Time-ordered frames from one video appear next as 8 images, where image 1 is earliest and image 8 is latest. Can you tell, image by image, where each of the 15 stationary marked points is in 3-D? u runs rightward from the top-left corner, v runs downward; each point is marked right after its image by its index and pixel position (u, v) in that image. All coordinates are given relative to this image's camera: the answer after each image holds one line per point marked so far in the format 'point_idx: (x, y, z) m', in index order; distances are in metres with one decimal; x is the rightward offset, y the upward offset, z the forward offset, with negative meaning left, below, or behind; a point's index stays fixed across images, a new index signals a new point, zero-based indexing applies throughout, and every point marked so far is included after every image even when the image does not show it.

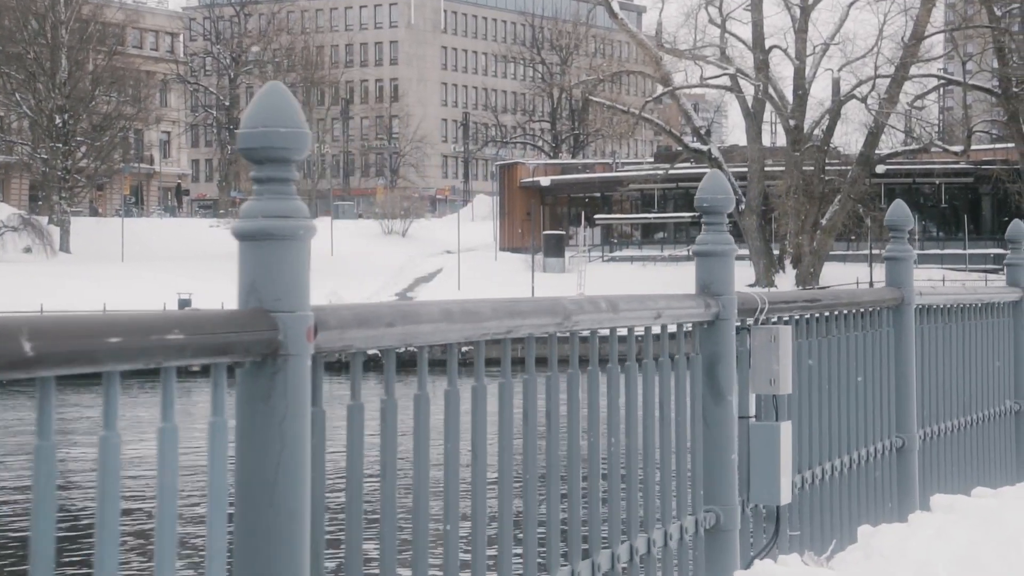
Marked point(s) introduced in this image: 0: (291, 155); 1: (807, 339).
0: (-0.4, +0.3, +2.8) m
1: (+1.3, -0.2, +6.5) m
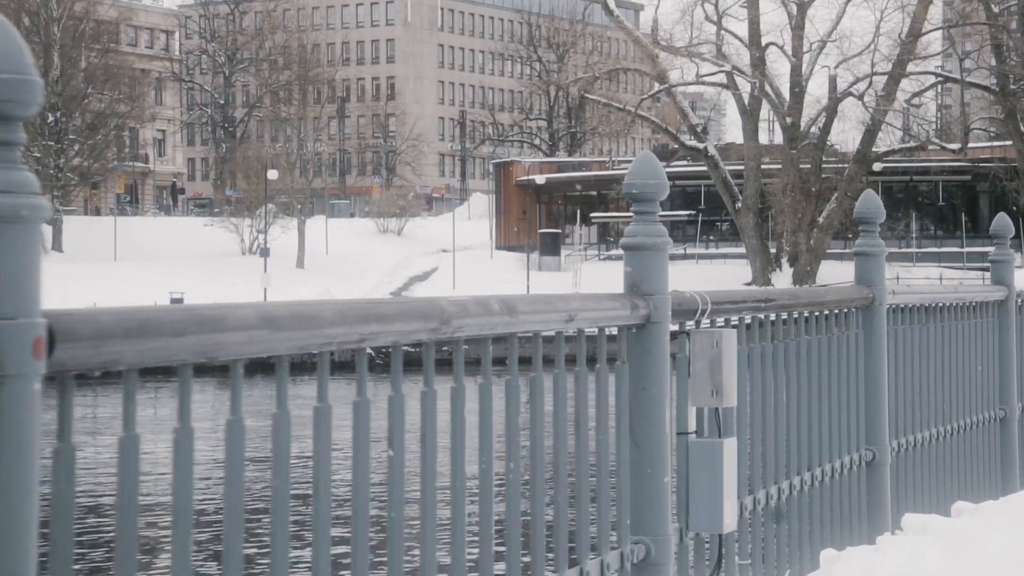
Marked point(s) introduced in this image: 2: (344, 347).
0: (-0.8, +0.3, +2.1) m
1: (+1.0, -0.2, +5.8) m
2: (-0.3, -0.1, +3.0) m
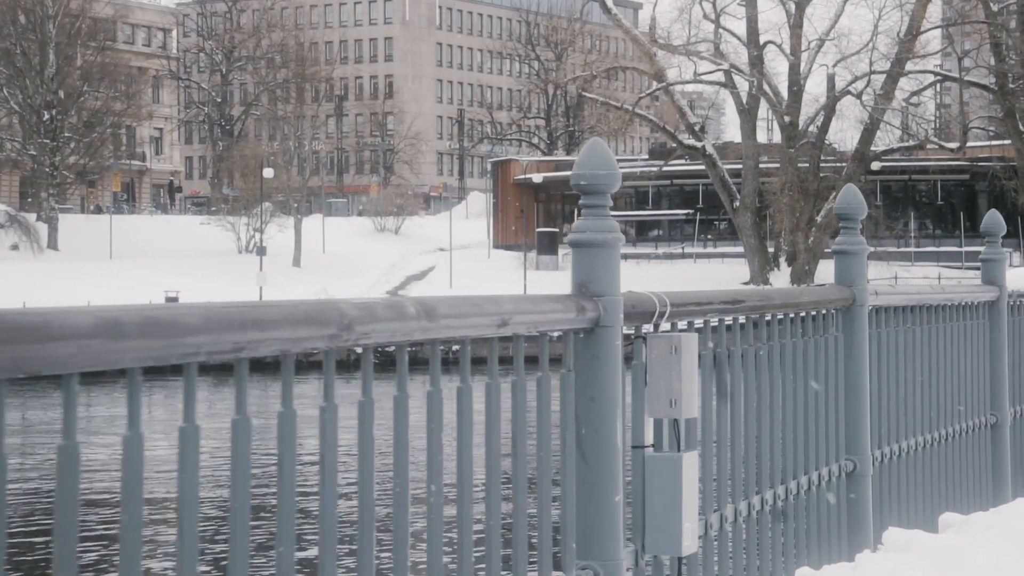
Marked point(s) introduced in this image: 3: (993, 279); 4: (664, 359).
0: (-0.9, +0.3, +1.7) m
1: (+0.8, -0.2, +5.4) m
2: (-0.5, -0.1, +2.6) m
3: (+3.0, +0.1, +8.9) m
4: (+0.5, -0.2, +4.5) m
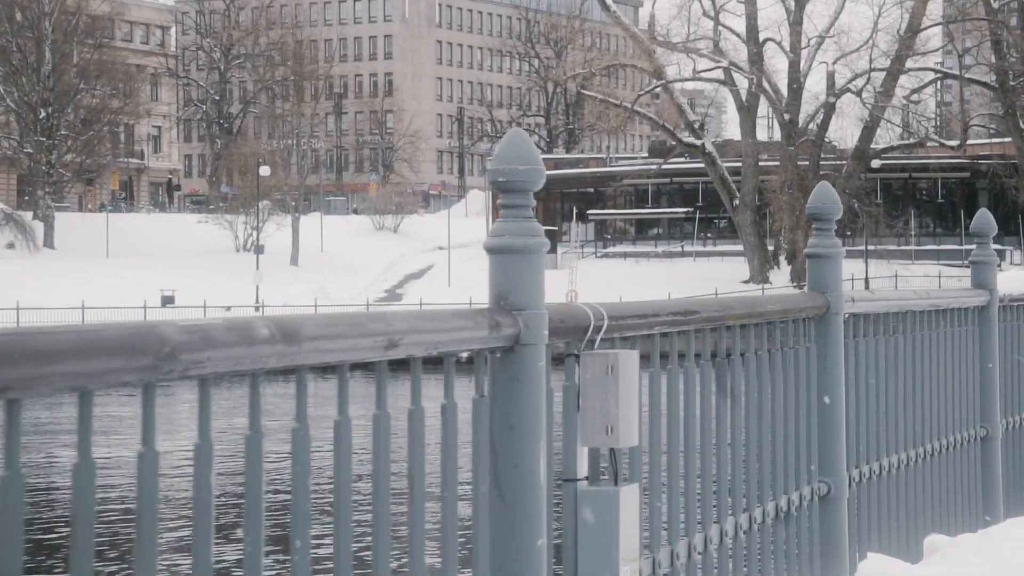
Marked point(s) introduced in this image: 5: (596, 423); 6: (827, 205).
0: (-1.2, +0.2, +1.2) m
1: (+0.6, -0.3, +4.9) m
2: (-0.8, -0.2, +2.1) m
3: (+2.8, 0.0, +8.3) m
4: (+0.2, -0.3, +4.0) m
5: (+0.2, -0.4, +4.0) m
6: (+1.4, +0.4, +6.1) m
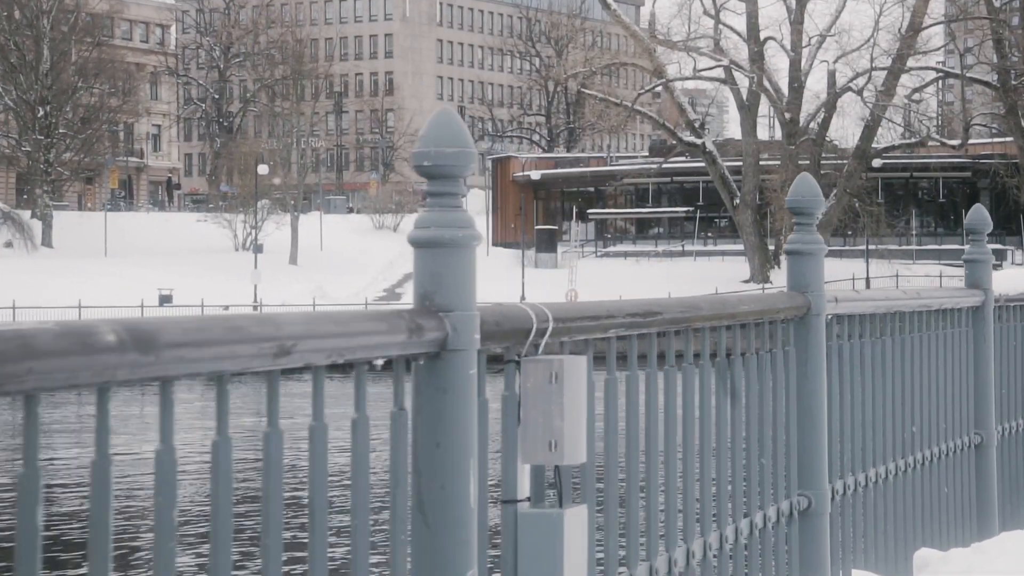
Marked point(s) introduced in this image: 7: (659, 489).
0: (-1.4, +0.2, +0.8) m
1: (+0.4, -0.3, +4.5) m
2: (-1.0, -0.2, +1.7) m
3: (+2.6, 0.0, +7.9) m
4: (+0.1, -0.3, +3.6) m
5: (+0.1, -0.4, +3.6) m
6: (+1.2, +0.4, +5.7) m
7: (+0.5, -0.7, +4.6) m
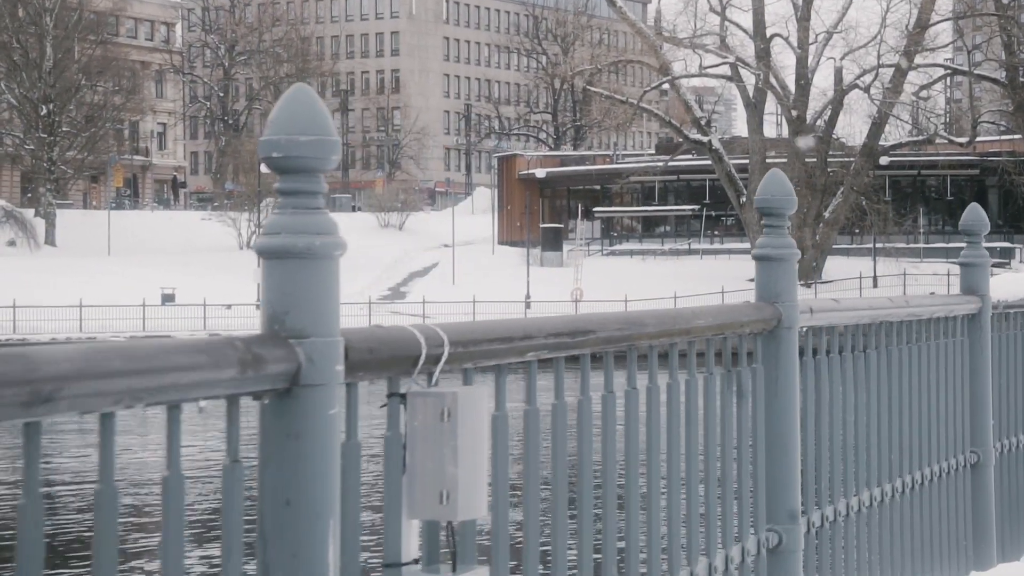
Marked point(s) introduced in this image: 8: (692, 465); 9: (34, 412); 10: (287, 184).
0: (-1.6, +0.2, +0.2) m
1: (+0.2, -0.3, +3.9) m
2: (-1.2, -0.2, +1.0) m
3: (+2.4, 0.0, +7.3) m
4: (-0.2, -0.3, +3.0) m
5: (-0.2, -0.4, +3.0) m
6: (+1.0, +0.3, +5.0) m
7: (+0.2, -0.7, +3.9) m
8: (+0.6, -0.5, +4.5) m
9: (-0.7, -0.2, +2.1) m
10: (-0.4, +0.2, +2.7) m
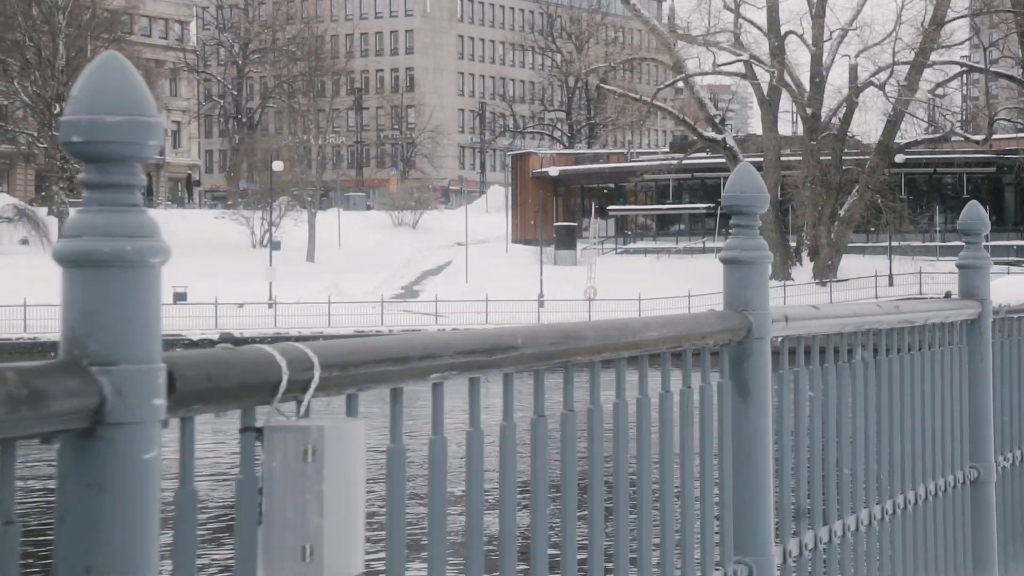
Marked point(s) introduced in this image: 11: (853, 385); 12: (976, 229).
0: (-1.9, +0.2, -0.3) m
1: (0.0, -0.3, +3.4) m
2: (-1.4, -0.2, +0.6) m
3: (+2.2, 0.0, +6.8) m
4: (-0.4, -0.3, +2.5) m
5: (-0.4, -0.4, +2.5) m
6: (+0.8, +0.3, +4.5) m
7: (0.0, -0.7, +3.4) m
8: (+0.4, -0.5, +4.0) m
9: (-0.9, -0.2, +1.6) m
10: (-0.6, +0.2, +2.2) m
11: (+1.3, -0.4, +5.5) m
12: (+2.2, +0.3, +6.8) m
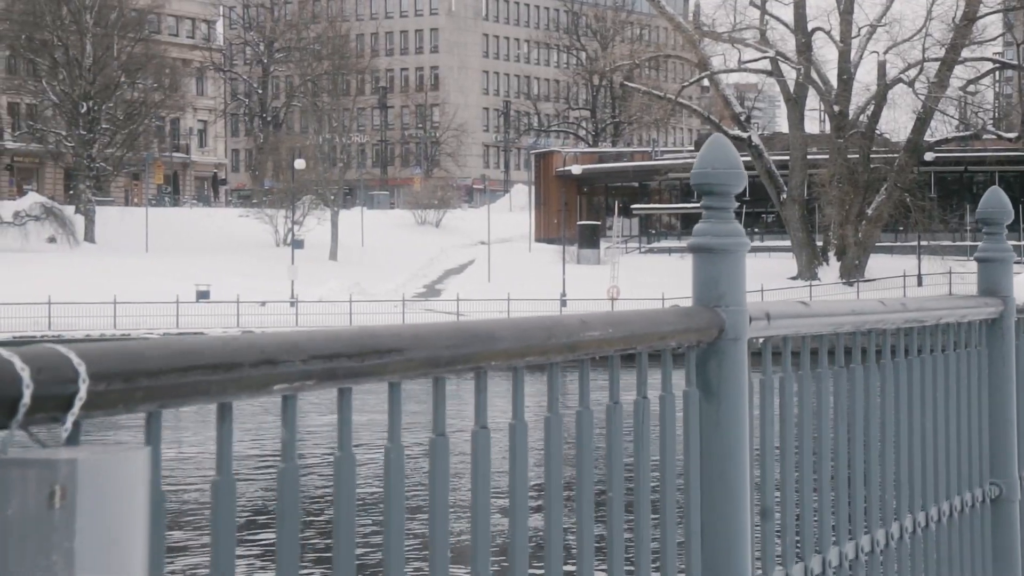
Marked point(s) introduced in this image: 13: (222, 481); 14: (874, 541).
0: (-2.1, +0.2, -0.9) m
1: (-0.2, -0.3, +2.7) m
2: (-1.7, -0.2, -0.1) m
3: (+2.1, 0.0, +6.0) m
4: (-0.6, -0.3, +1.8) m
5: (-0.6, -0.4, +1.8) m
6: (+0.6, +0.3, +3.8) m
7: (-0.2, -0.7, +2.8) m
8: (+0.2, -0.5, +3.3) m
9: (-1.2, -0.2, +0.9) m
10: (-0.9, +0.2, +1.5) m
11: (+1.2, -0.4, +4.8) m
12: (+2.1, +0.3, +6.0) m
13: (-0.5, -0.3, +2.2) m
14: (+1.3, -0.9, +4.8) m
